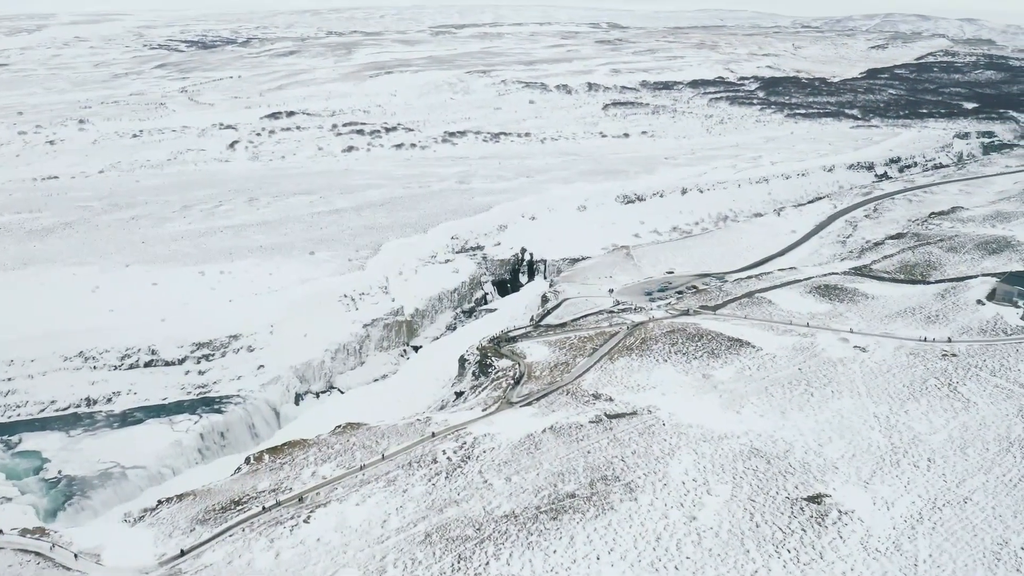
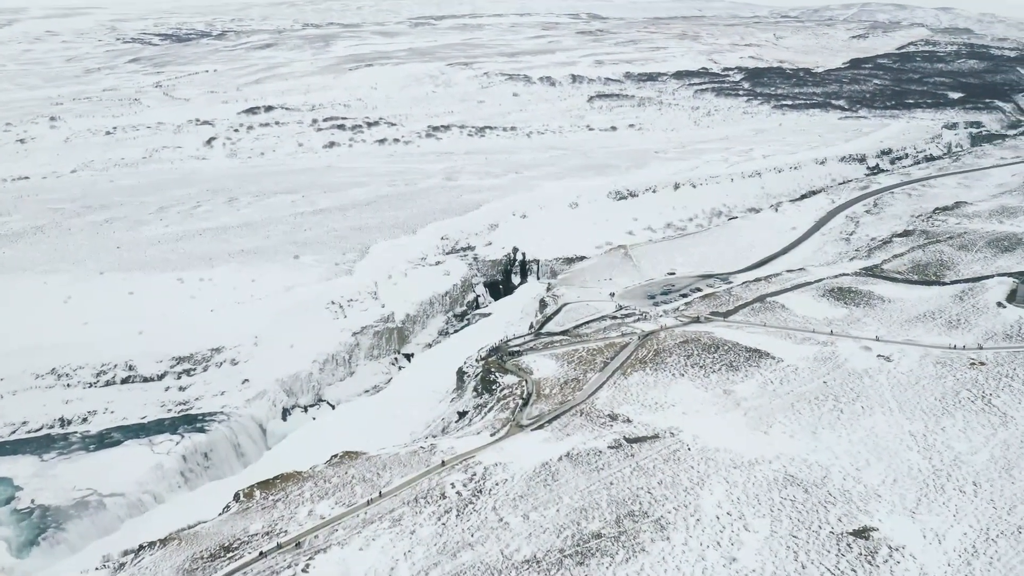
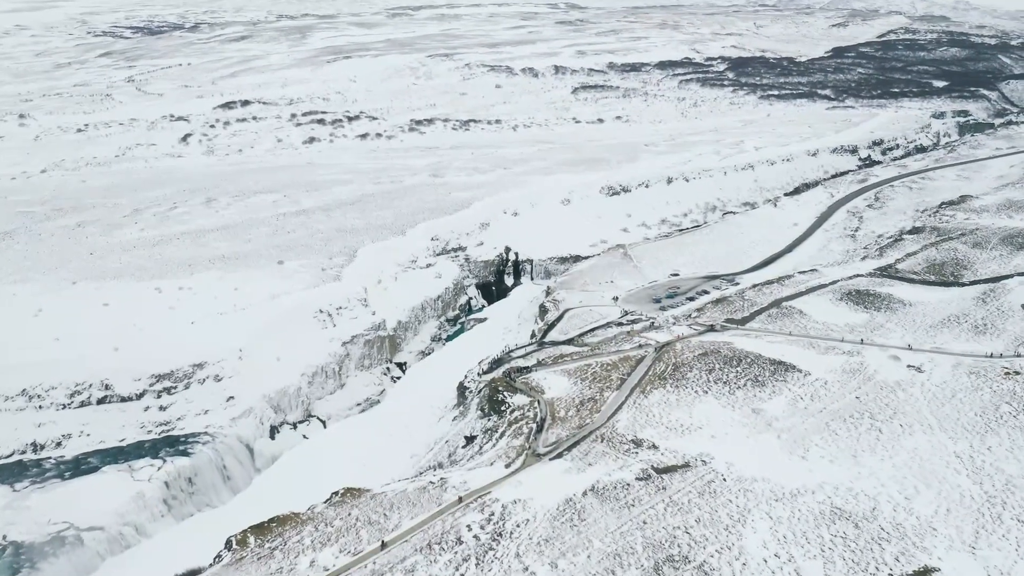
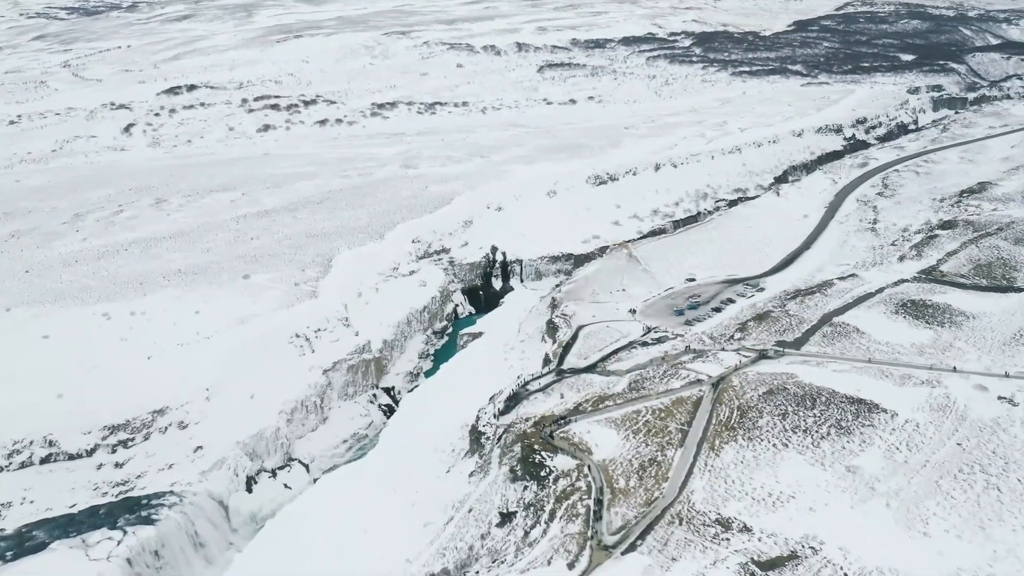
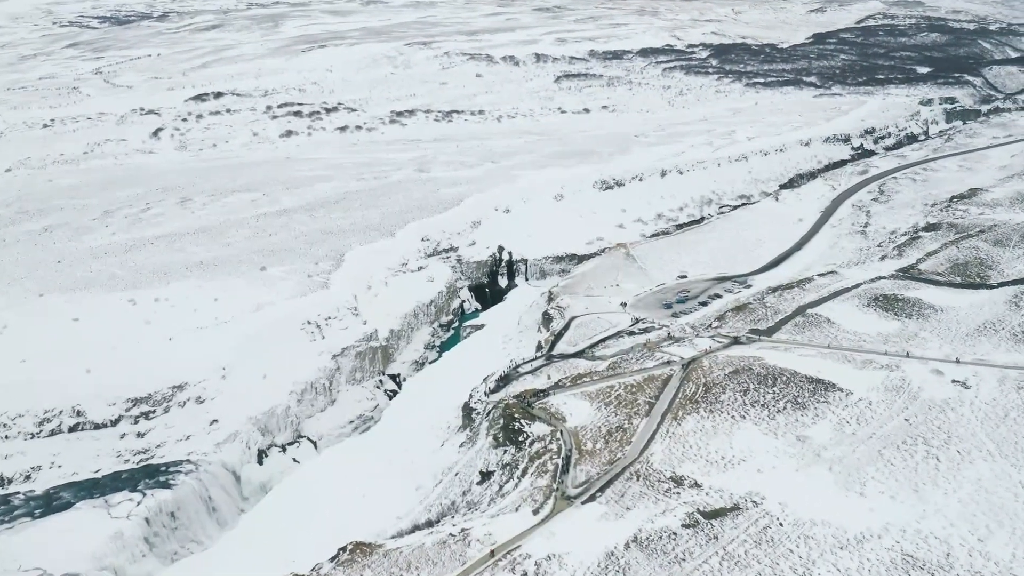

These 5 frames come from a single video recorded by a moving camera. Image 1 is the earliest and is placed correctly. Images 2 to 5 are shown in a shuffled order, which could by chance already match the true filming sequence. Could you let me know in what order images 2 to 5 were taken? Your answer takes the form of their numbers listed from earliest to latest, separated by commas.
2, 3, 5, 4
